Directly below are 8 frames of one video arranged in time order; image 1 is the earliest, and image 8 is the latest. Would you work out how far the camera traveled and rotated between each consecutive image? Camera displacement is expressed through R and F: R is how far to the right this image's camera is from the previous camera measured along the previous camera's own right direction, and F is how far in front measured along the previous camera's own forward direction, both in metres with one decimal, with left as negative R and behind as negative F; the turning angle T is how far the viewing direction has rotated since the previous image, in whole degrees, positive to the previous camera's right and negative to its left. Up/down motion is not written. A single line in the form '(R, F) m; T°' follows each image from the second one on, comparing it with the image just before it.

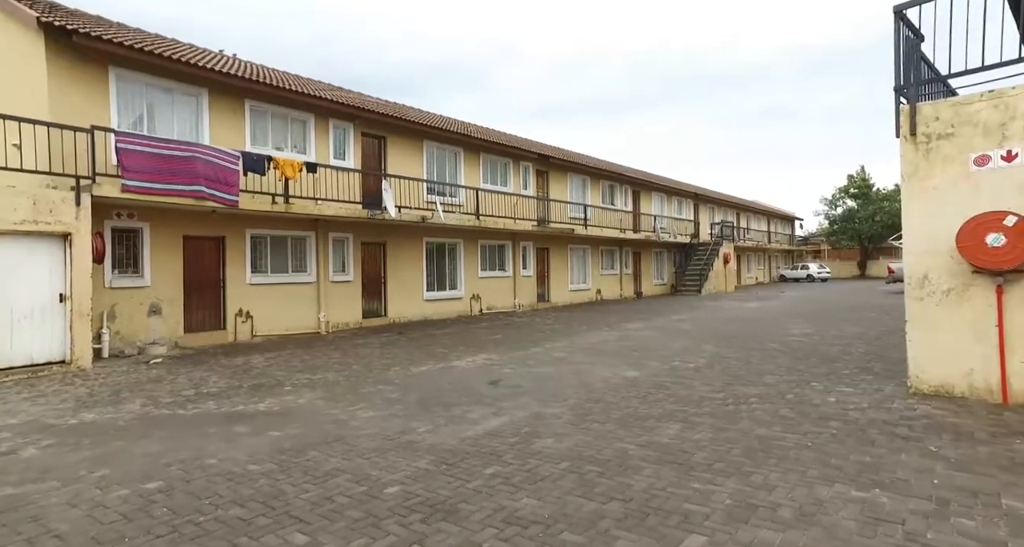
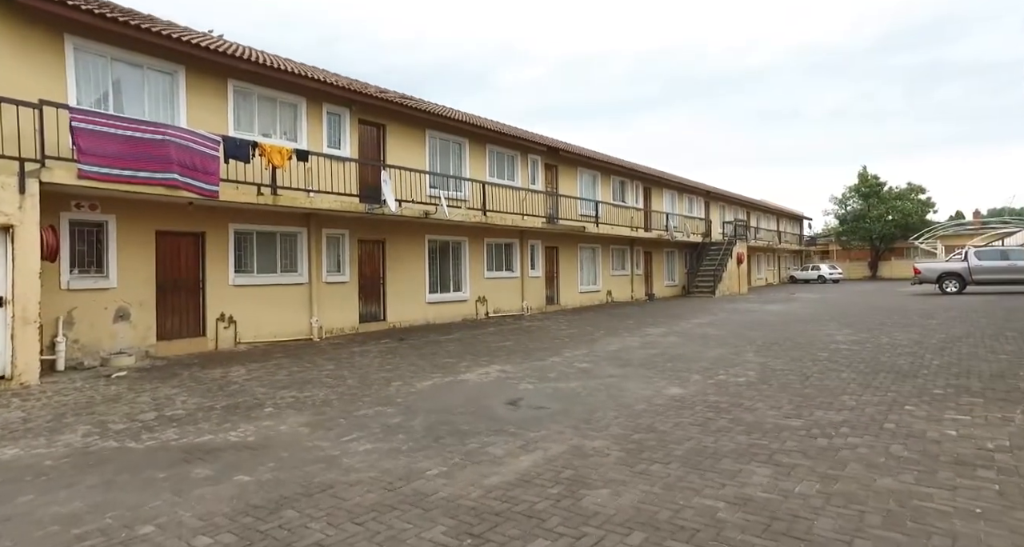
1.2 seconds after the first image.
(-0.3, +1.2) m; 0°
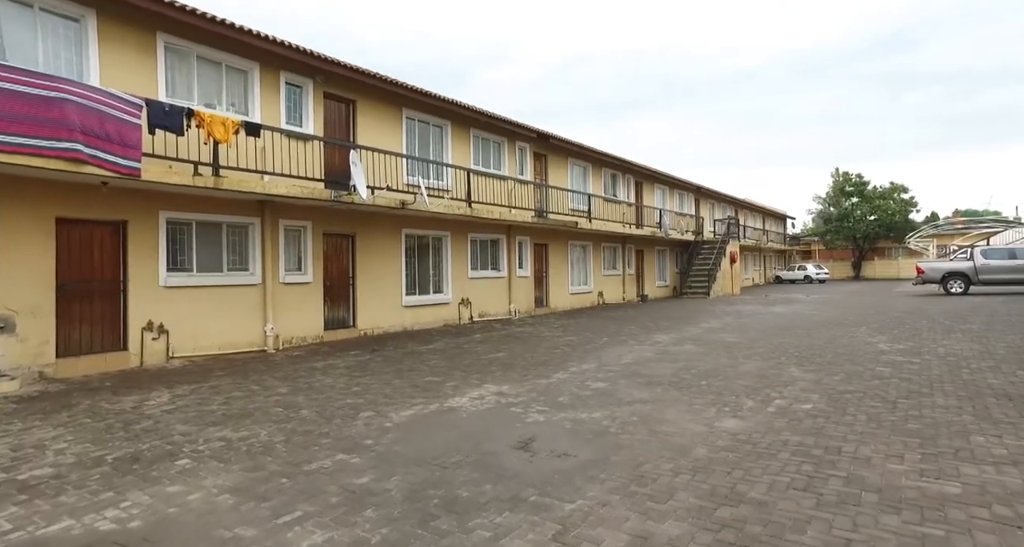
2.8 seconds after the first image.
(-0.3, +1.8) m; +3°
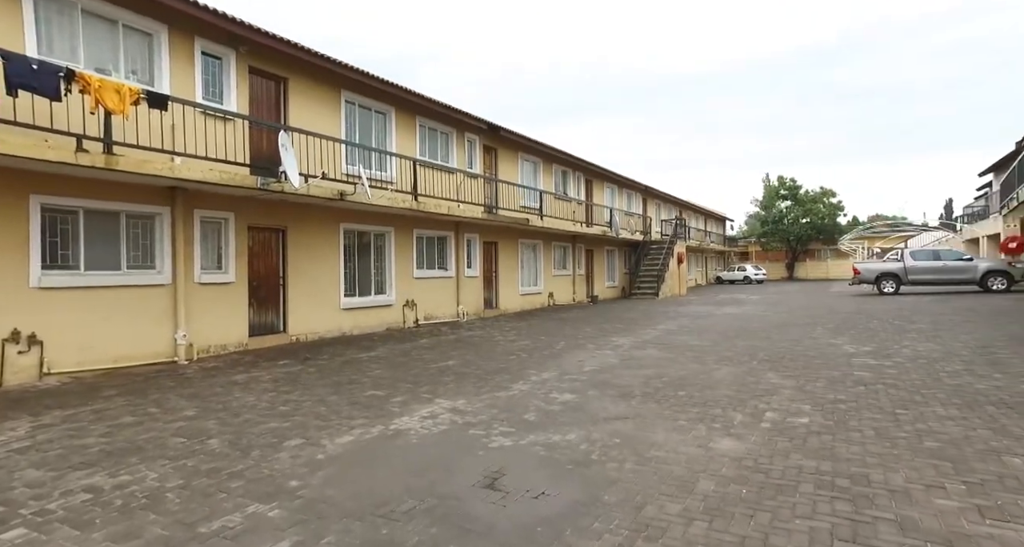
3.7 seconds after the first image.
(-0.2, +1.0) m; +6°
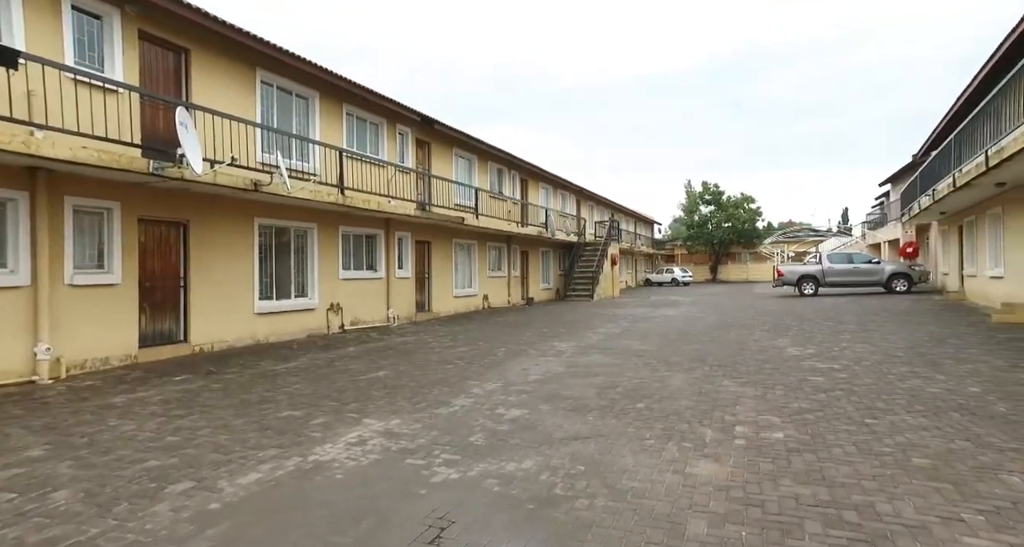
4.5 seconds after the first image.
(-0.1, +0.8) m; +7°
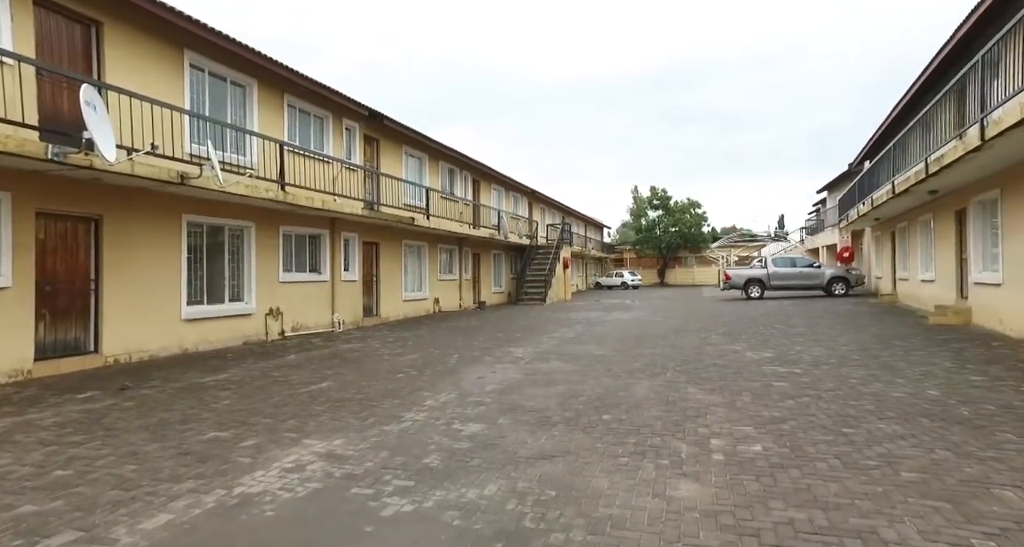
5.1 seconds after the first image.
(-0.1, +0.5) m; +5°
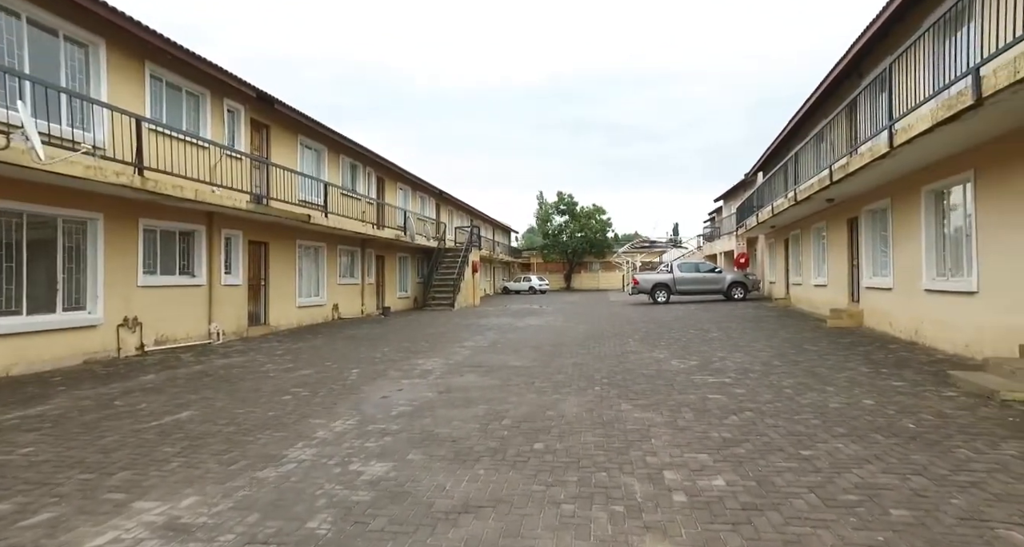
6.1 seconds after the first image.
(-0.1, +1.0) m; +10°
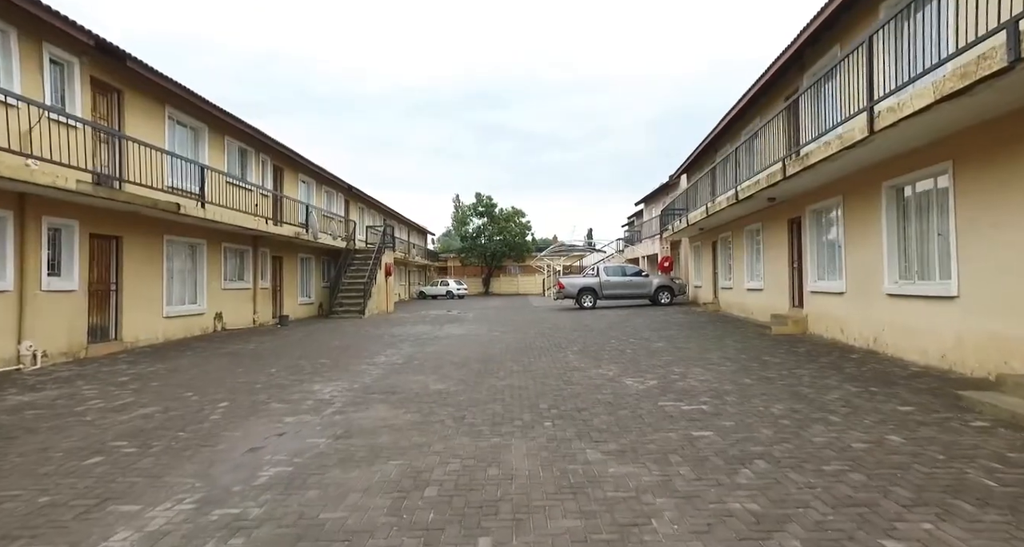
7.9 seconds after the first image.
(-0.1, +1.9) m; +9°
